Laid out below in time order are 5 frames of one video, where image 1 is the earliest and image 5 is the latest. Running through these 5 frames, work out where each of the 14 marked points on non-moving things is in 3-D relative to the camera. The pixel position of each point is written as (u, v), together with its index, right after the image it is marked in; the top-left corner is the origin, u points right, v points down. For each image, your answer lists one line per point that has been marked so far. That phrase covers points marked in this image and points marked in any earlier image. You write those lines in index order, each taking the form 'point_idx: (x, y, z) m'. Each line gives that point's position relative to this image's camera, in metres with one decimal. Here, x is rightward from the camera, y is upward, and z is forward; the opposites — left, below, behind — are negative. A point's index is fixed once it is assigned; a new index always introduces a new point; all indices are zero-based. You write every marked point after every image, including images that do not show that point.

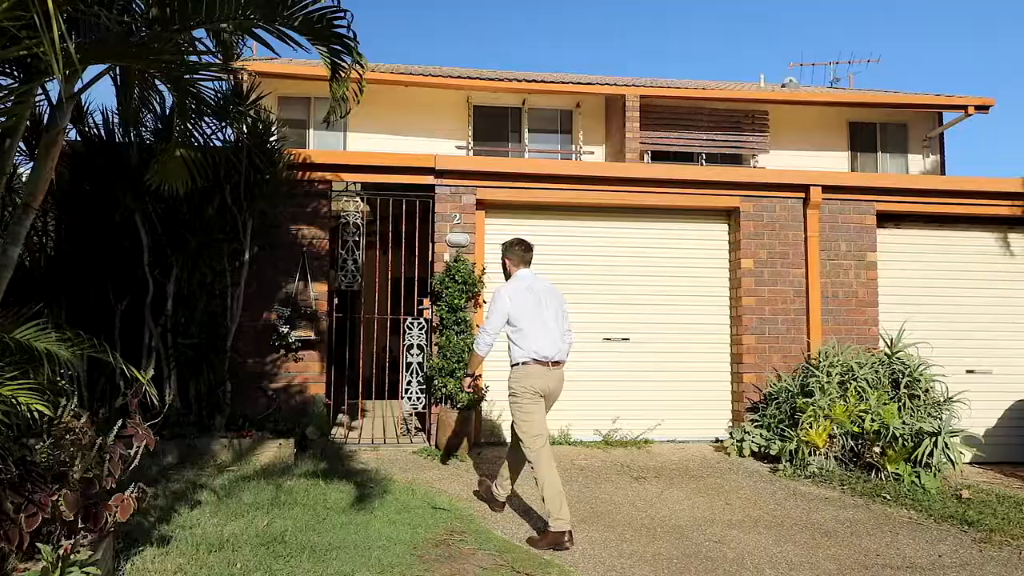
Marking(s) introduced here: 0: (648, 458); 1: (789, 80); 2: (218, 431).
0: (+1.2, -1.5, +7.2) m
1: (+5.9, +4.4, +17.1) m
2: (-2.3, -1.1, +6.5) m
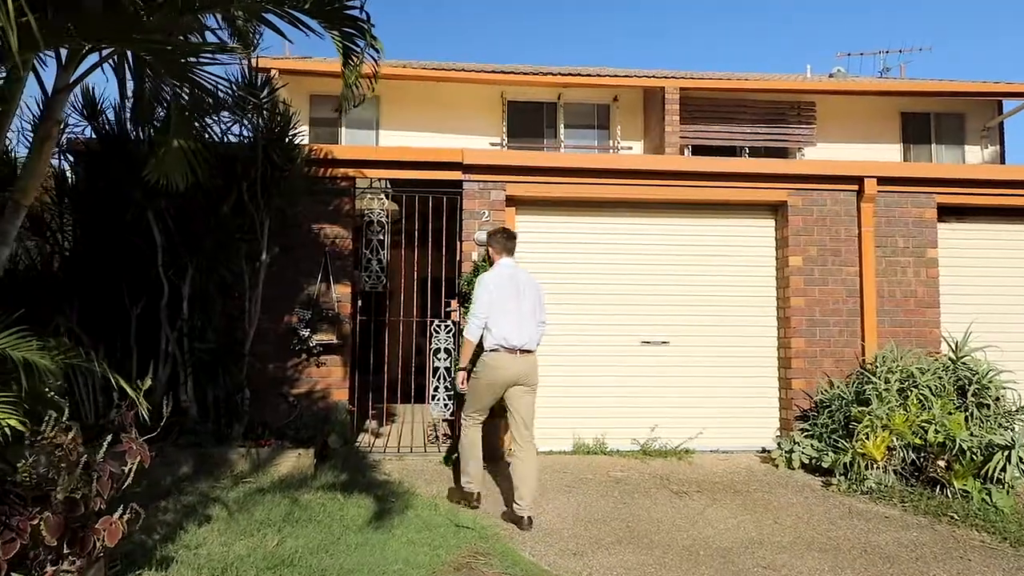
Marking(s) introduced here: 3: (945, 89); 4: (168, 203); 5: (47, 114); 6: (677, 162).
0: (+1.5, -1.5, +6.7) m
1: (+6.6, +4.4, +16.4) m
2: (-2.1, -1.2, +6.2) m
3: (+7.0, +3.2, +13.1) m
4: (-2.5, +0.6, +5.9) m
5: (-2.2, +0.8, +3.8) m
6: (+1.5, +1.1, +7.2) m
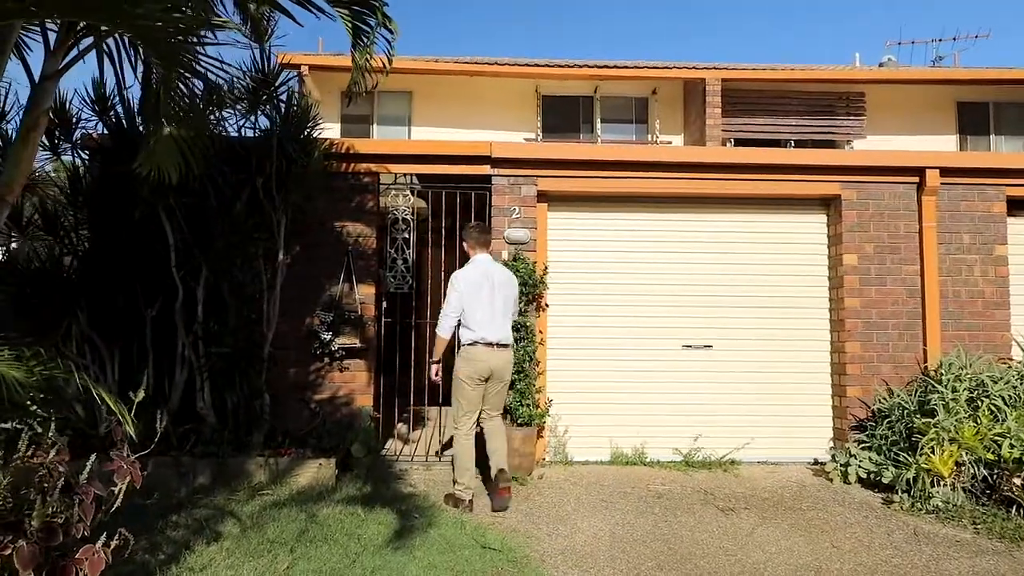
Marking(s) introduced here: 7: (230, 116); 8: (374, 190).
0: (+1.7, -1.5, +6.3) m
1: (+7.3, +4.4, +15.7) m
2: (-1.9, -1.2, +5.9) m
3: (+7.5, +3.2, +12.3) m
4: (-2.3, +0.6, +5.7) m
5: (-2.1, +0.8, +3.5) m
6: (+1.8, +1.1, +6.7) m
7: (-2.0, +1.2, +5.8) m
8: (-1.1, +0.8, +6.6) m
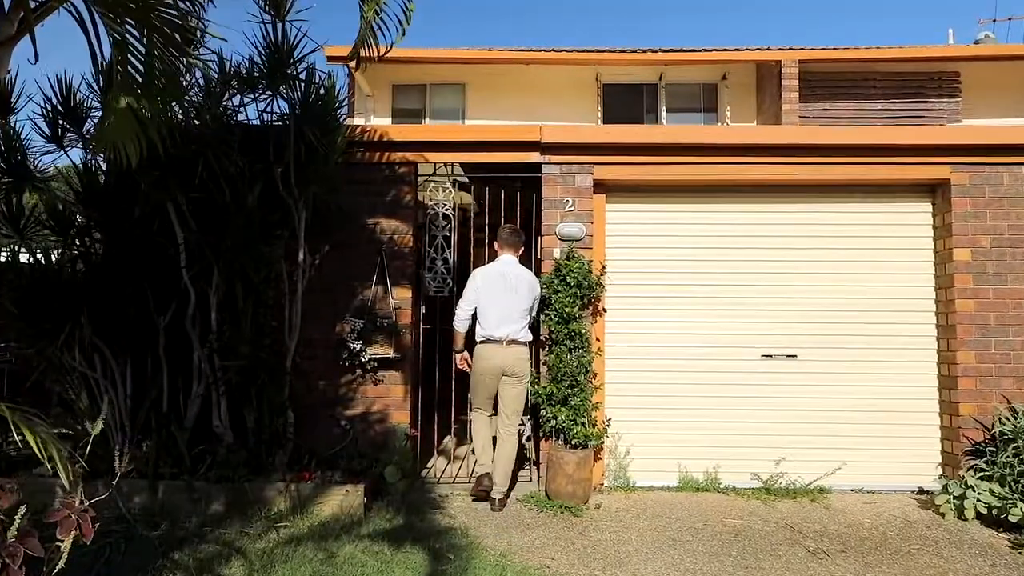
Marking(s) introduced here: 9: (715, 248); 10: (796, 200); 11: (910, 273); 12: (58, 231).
0: (+2.1, -1.5, +5.3) m
1: (+8.3, +4.5, +14.3) m
2: (-1.5, -1.2, +5.3) m
3: (+8.3, +3.3, +11.0) m
4: (-2.0, +0.6, +5.1) m
5: (-1.9, +0.8, +2.9) m
6: (+2.1, +1.1, +5.8) m
7: (-1.7, +1.2, +5.2) m
8: (-0.7, +0.8, +6.0) m
9: (+1.5, +0.3, +6.2) m
10: (+2.2, +0.7, +6.2) m
11: (+3.0, +0.1, +6.1) m
12: (-3.0, +0.4, +5.3) m
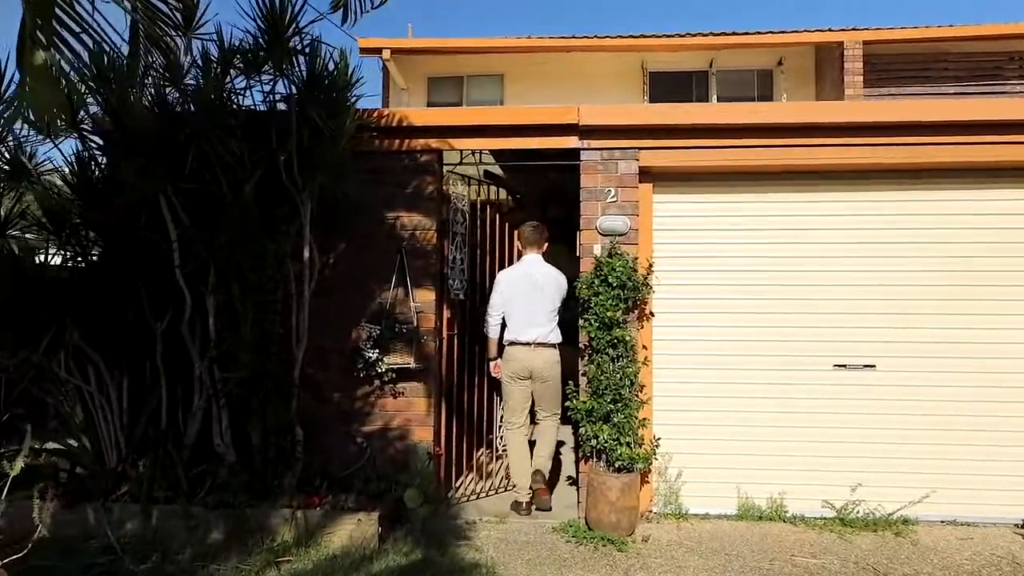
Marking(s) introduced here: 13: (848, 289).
0: (+2.3, -1.5, +4.6) m
1: (+9.0, +4.5, +13.1) m
2: (-1.3, -1.2, +4.7) m
3: (+8.8, +3.3, +9.8) m
4: (-1.8, +0.6, +4.5) m
5: (-1.9, +0.8, +2.4) m
6: (+2.3, +1.1, +5.0) m
7: (-1.5, +1.2, +4.7) m
8: (-0.5, +0.8, +5.4) m
9: (+1.8, +0.3, +5.4) m
10: (+2.4, +0.7, +5.4) m
11: (+3.2, +0.1, +5.3) m
12: (-2.8, +0.4, +4.8) m
13: (+2.2, 0.0, +5.3) m
